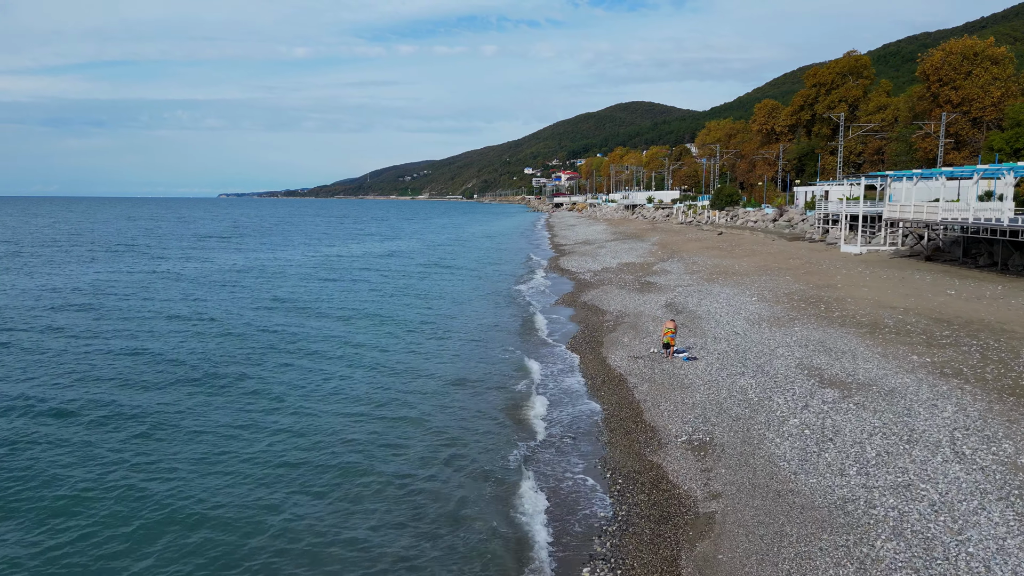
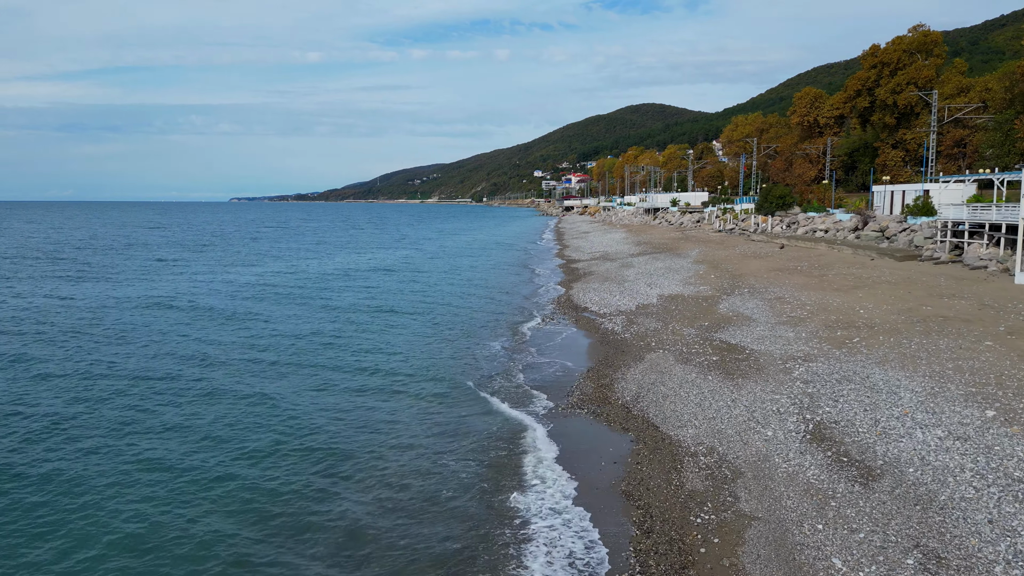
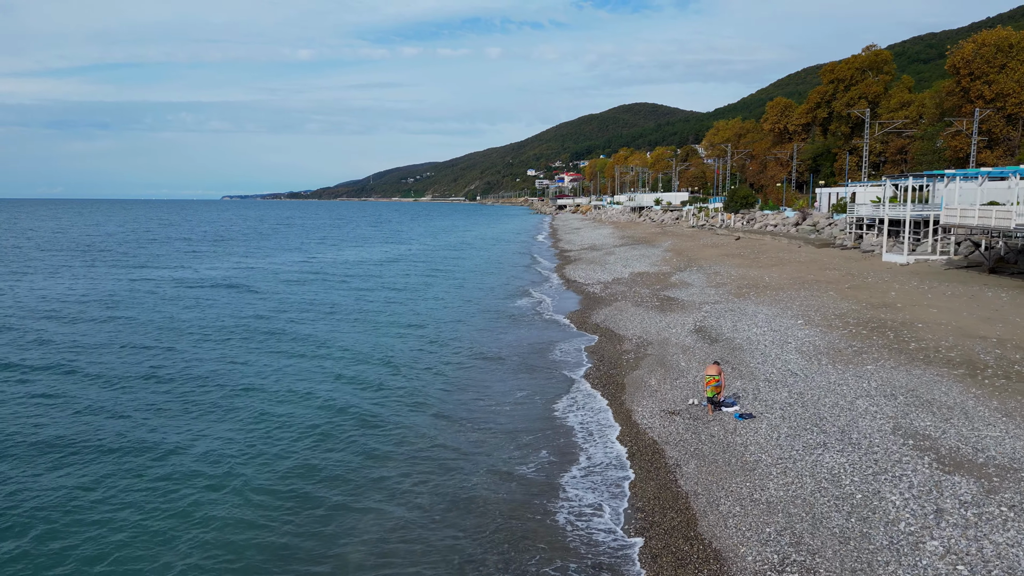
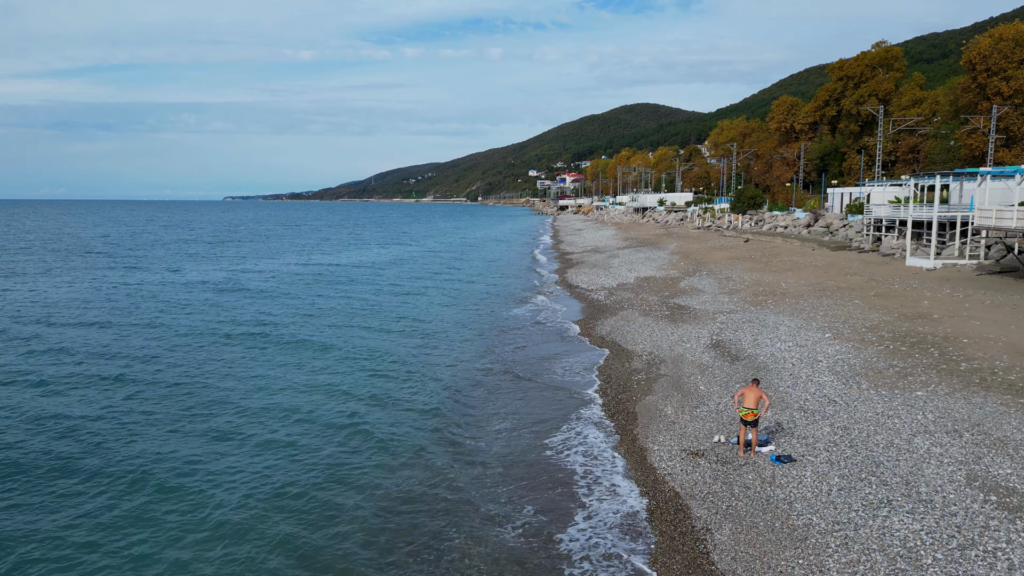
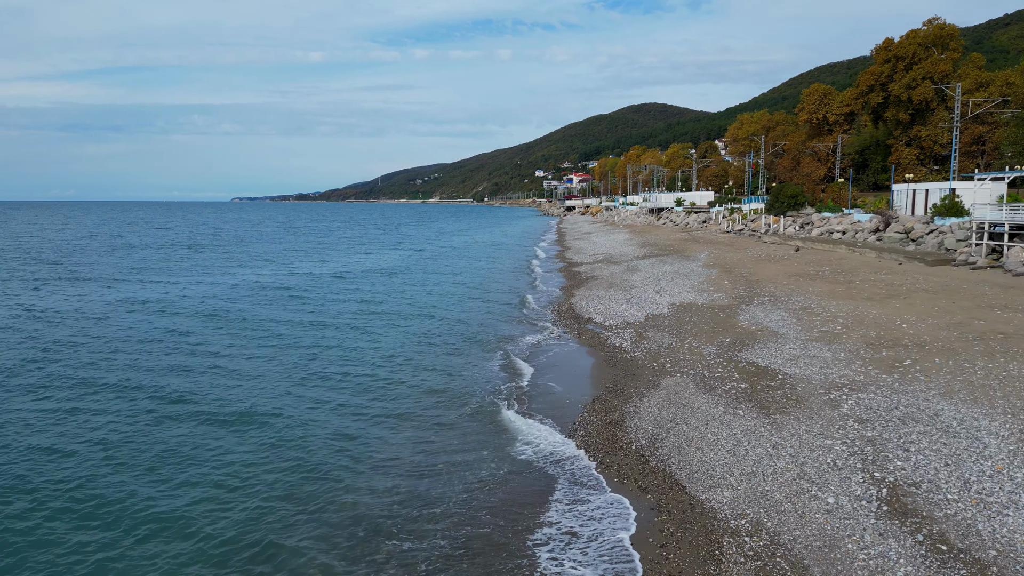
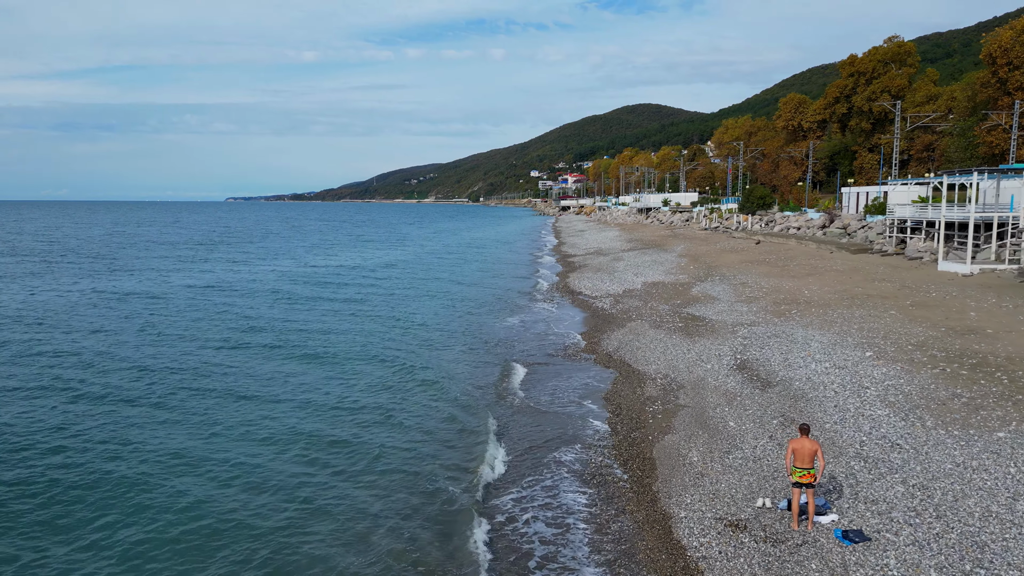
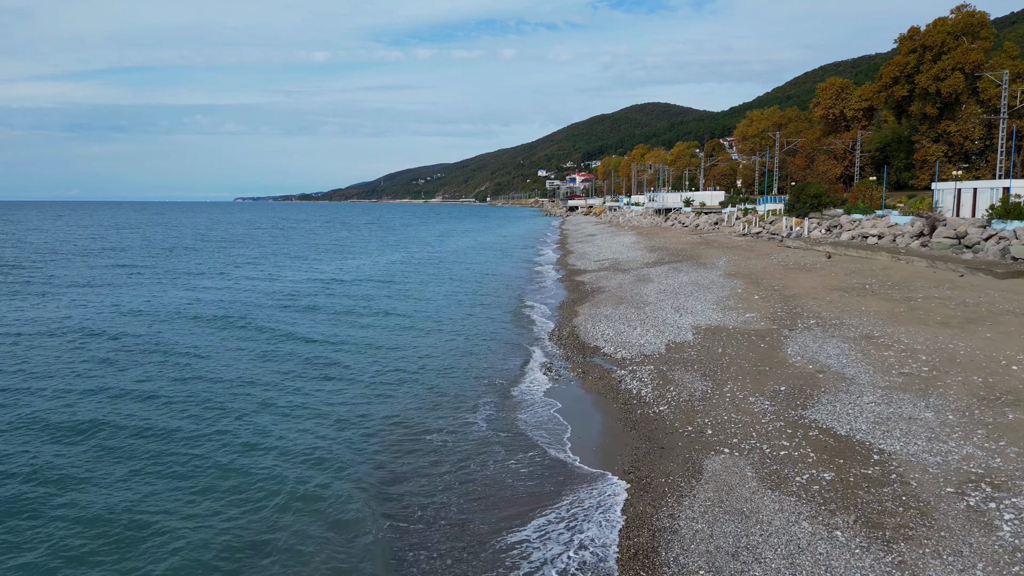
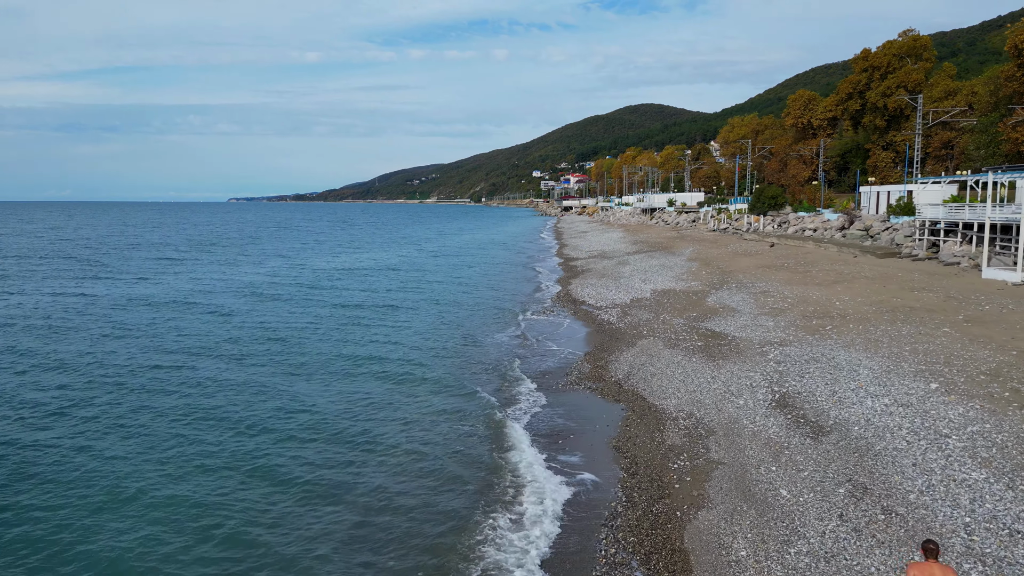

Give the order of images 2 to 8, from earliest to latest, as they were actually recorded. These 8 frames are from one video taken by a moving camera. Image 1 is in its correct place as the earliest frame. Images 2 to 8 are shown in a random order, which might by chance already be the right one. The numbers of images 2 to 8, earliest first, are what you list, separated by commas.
3, 4, 6, 8, 2, 5, 7
